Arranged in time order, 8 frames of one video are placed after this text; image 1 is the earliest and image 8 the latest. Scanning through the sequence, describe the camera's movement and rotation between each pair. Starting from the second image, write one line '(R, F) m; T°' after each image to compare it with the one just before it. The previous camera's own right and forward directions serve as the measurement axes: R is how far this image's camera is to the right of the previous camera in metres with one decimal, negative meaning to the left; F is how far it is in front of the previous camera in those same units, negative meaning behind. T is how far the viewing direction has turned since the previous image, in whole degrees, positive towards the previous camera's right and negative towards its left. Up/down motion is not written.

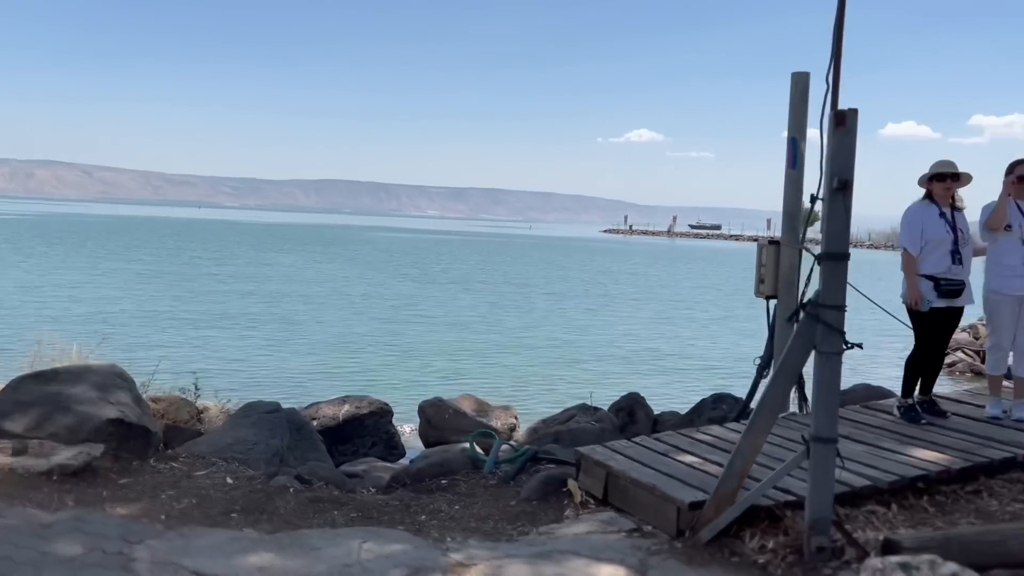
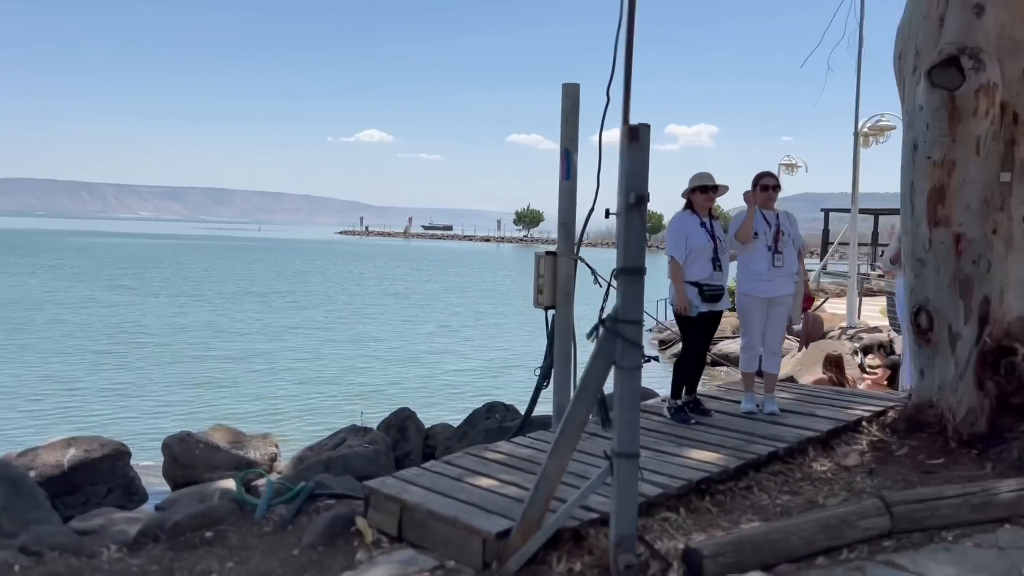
(+0.4, +0.7) m; +12°
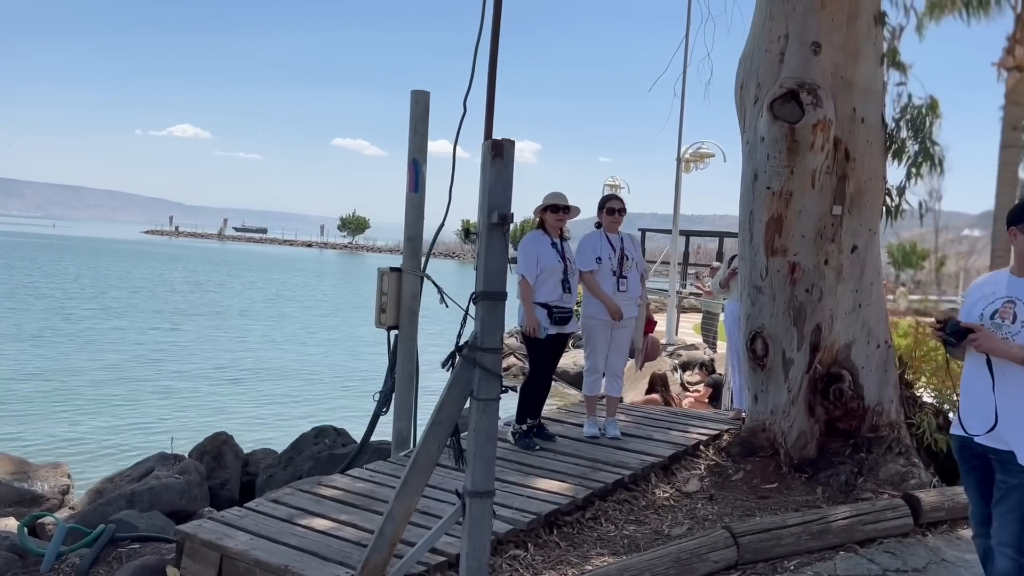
(-0.2, +0.5) m; +12°
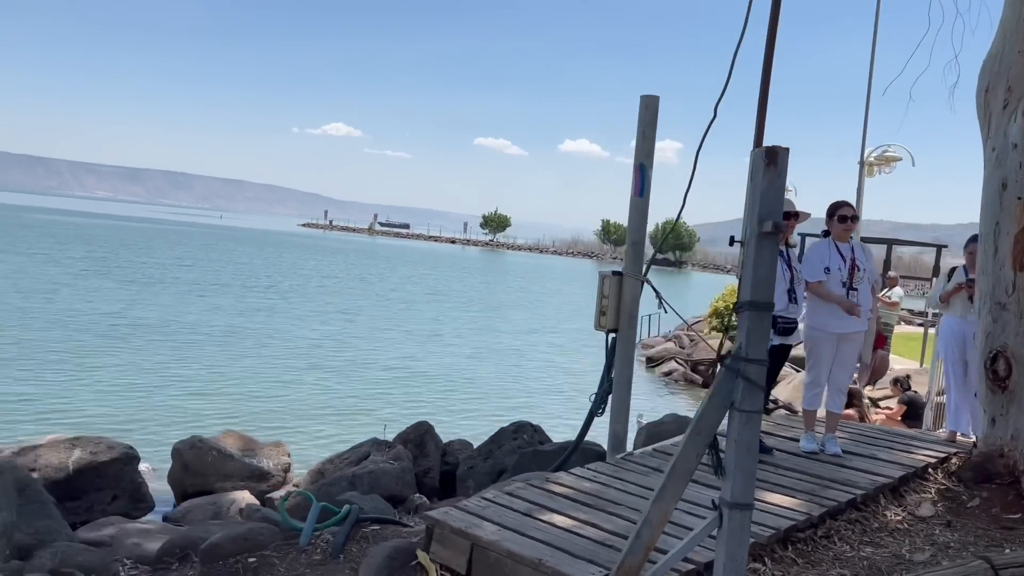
(-0.8, -0.1) m; -9°
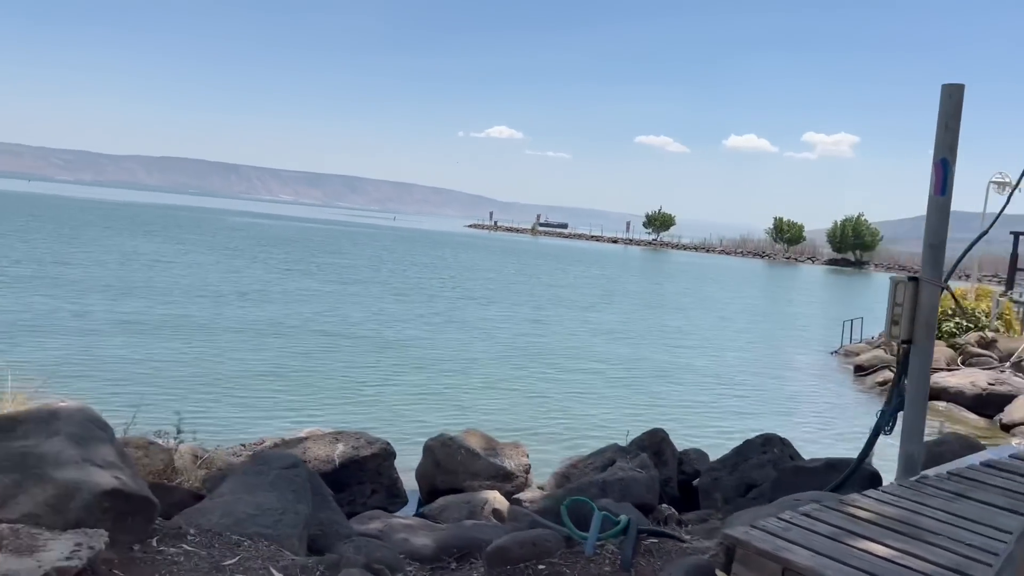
(-1.0, +0.1) m; -11°
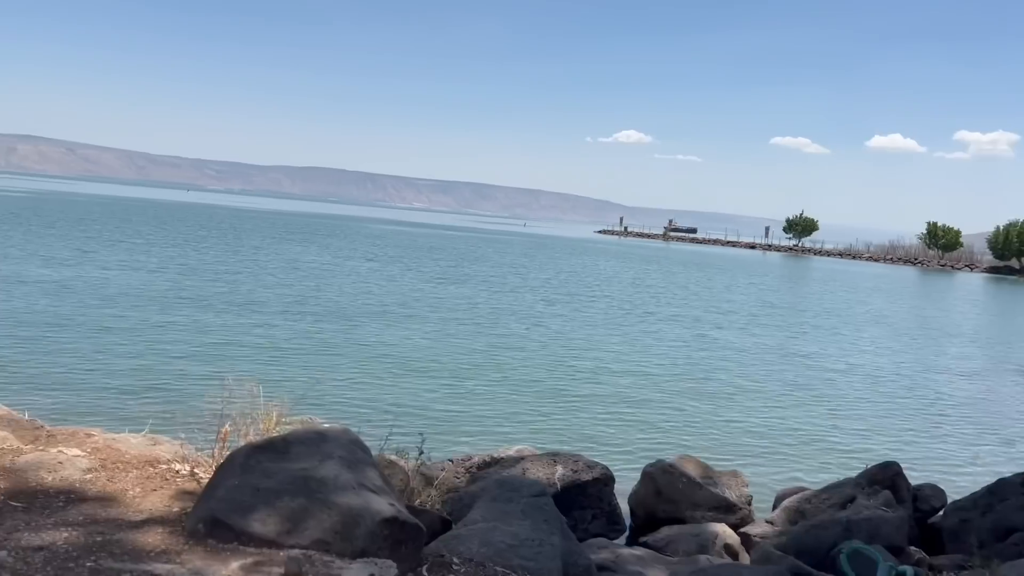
(-1.0, +0.2) m; -9°
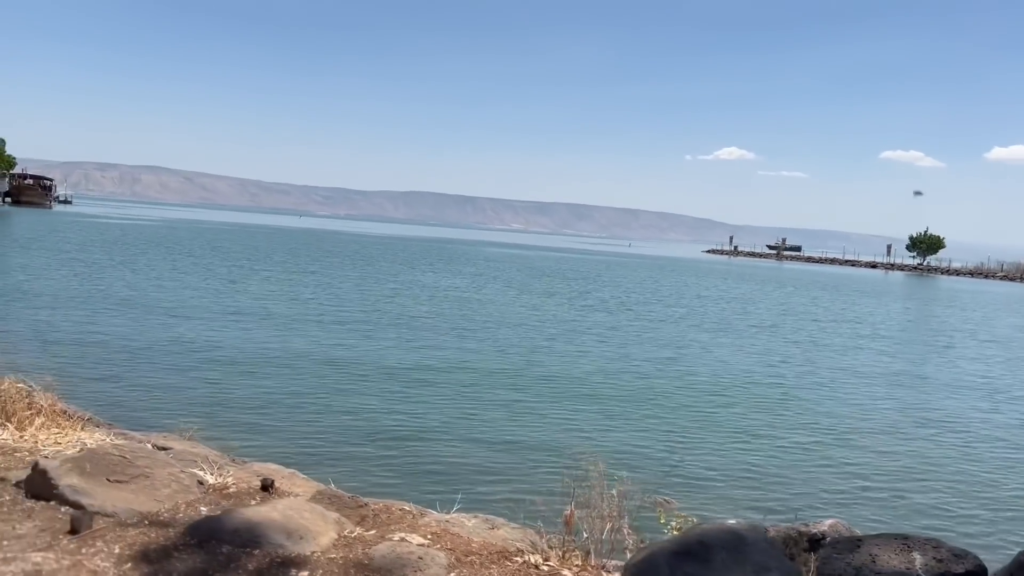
(-2.3, +1.0) m; -7°
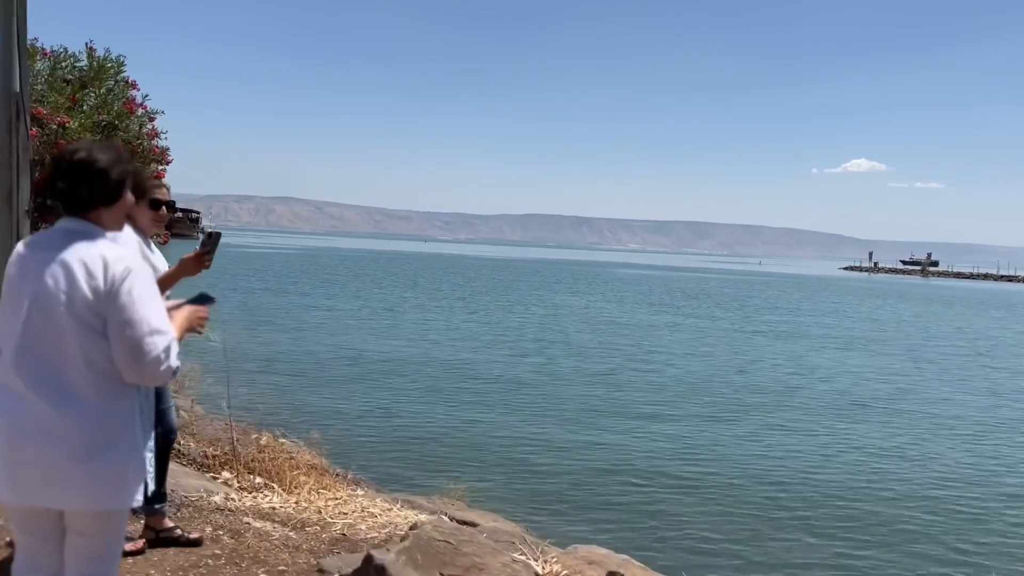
(-1.9, +1.2) m; -8°
